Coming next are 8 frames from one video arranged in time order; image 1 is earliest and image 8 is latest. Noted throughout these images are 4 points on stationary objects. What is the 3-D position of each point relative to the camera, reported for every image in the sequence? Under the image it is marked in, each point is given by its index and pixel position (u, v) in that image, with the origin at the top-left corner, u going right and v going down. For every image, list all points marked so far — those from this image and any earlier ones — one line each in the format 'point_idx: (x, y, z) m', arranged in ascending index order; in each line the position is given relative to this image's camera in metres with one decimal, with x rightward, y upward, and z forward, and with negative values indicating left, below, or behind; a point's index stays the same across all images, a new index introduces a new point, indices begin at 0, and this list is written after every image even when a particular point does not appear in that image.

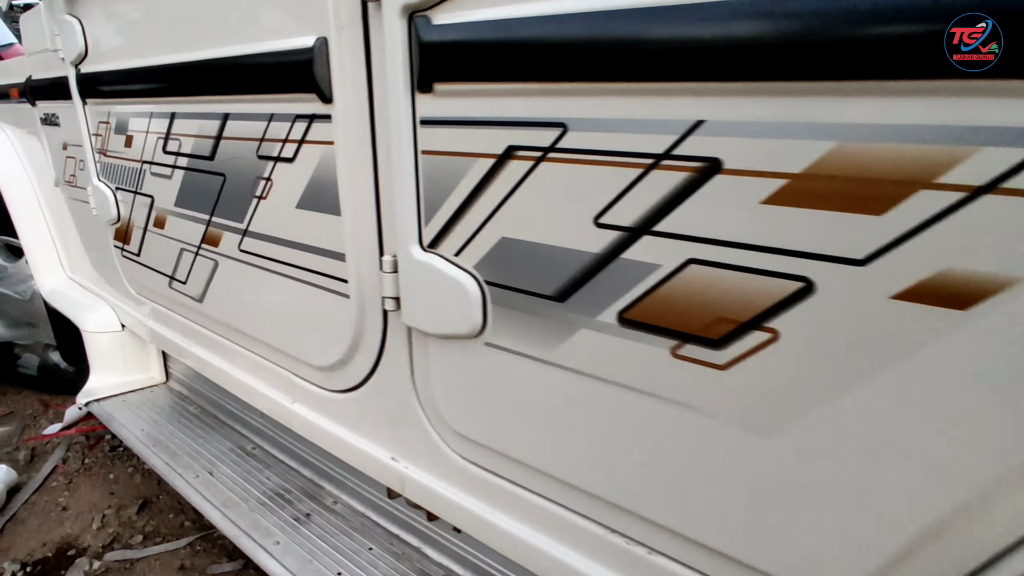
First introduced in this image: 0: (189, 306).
0: (-1.0, -0.1, +1.9) m
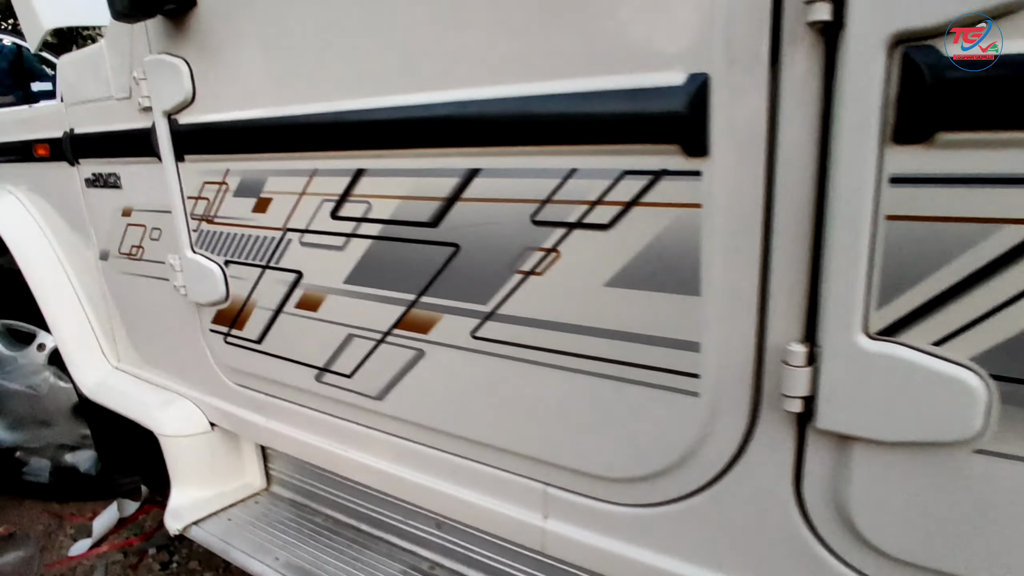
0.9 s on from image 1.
0: (-0.4, -0.3, +1.6) m
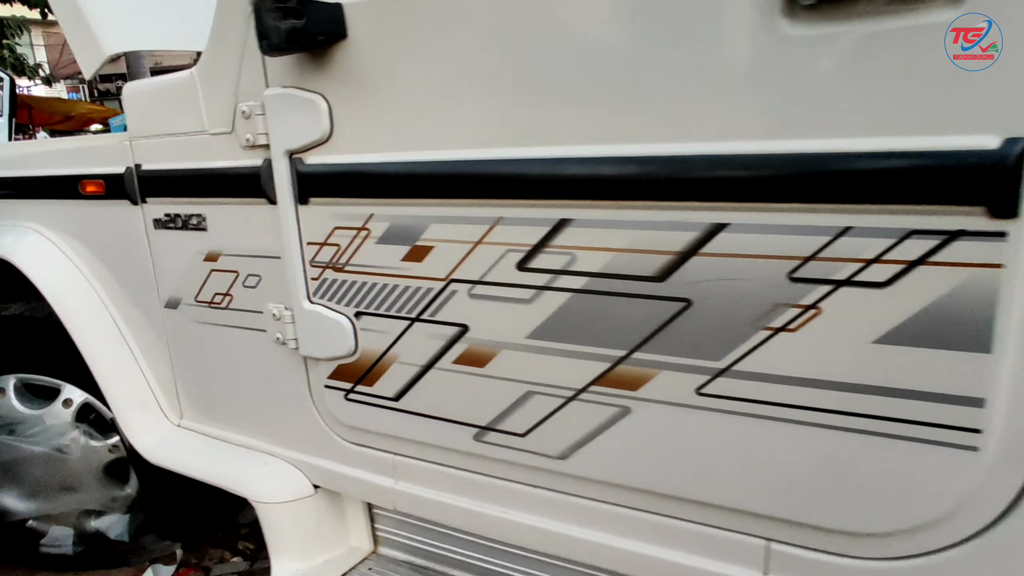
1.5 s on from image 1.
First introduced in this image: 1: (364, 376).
0: (0.0, -0.4, +1.5) m
1: (-0.4, -0.2, +1.6) m
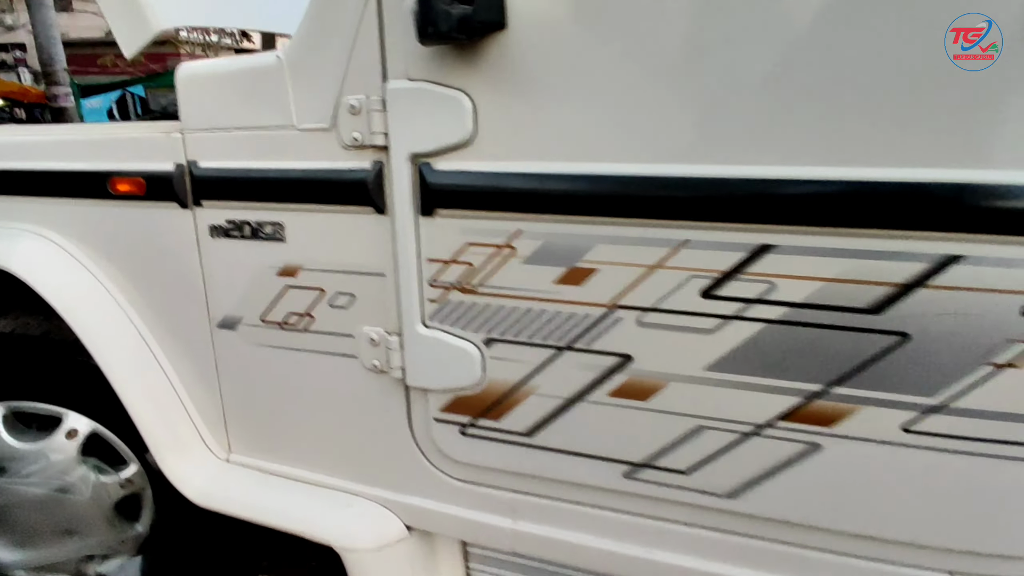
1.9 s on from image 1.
0: (+0.4, -0.5, +1.4) m
1: (-0.1, -0.3, +1.4) m
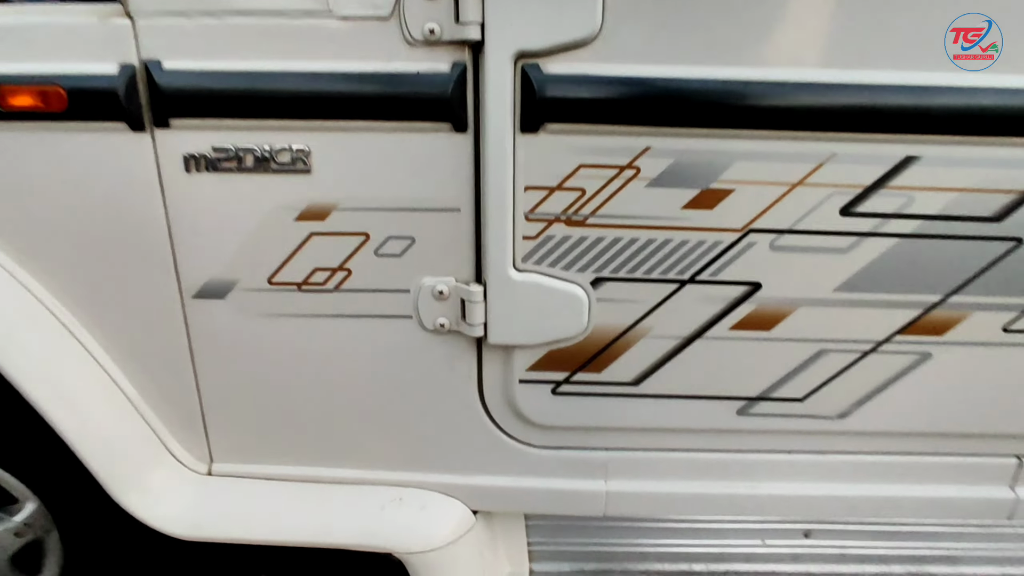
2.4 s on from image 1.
0: (+0.6, -0.3, +1.3) m
1: (+0.2, -0.1, +1.3) m
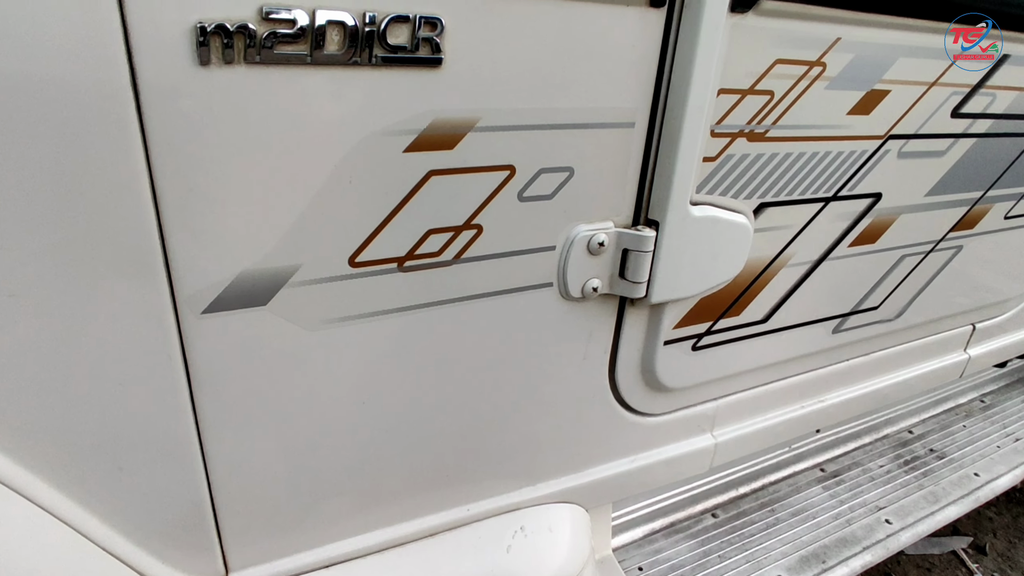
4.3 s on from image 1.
0: (+0.8, -0.1, +1.3) m
1: (+0.4, 0.0, +1.1) m
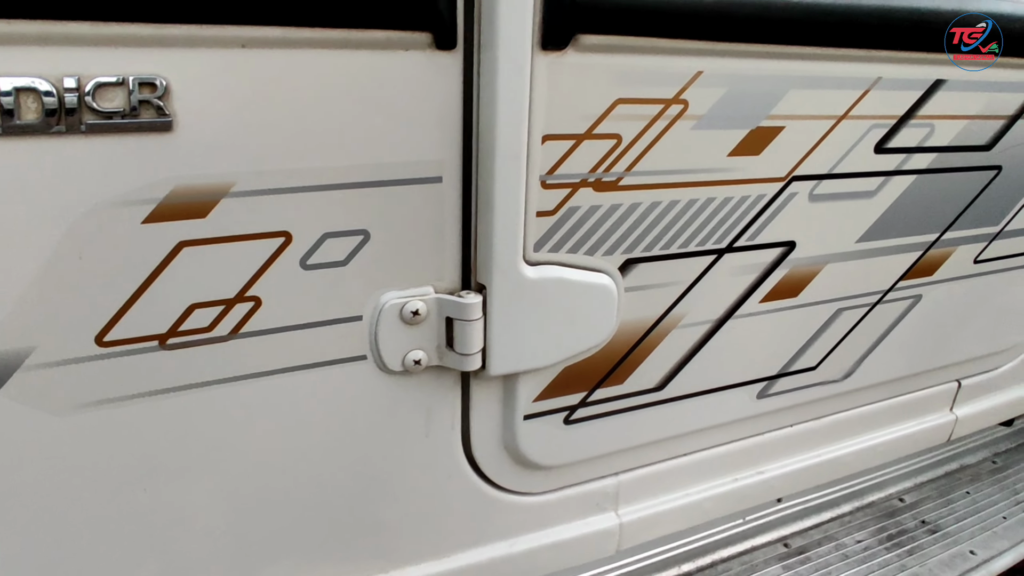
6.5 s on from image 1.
0: (+0.6, -0.2, +1.2) m
1: (+0.2, -0.1, +0.9) m
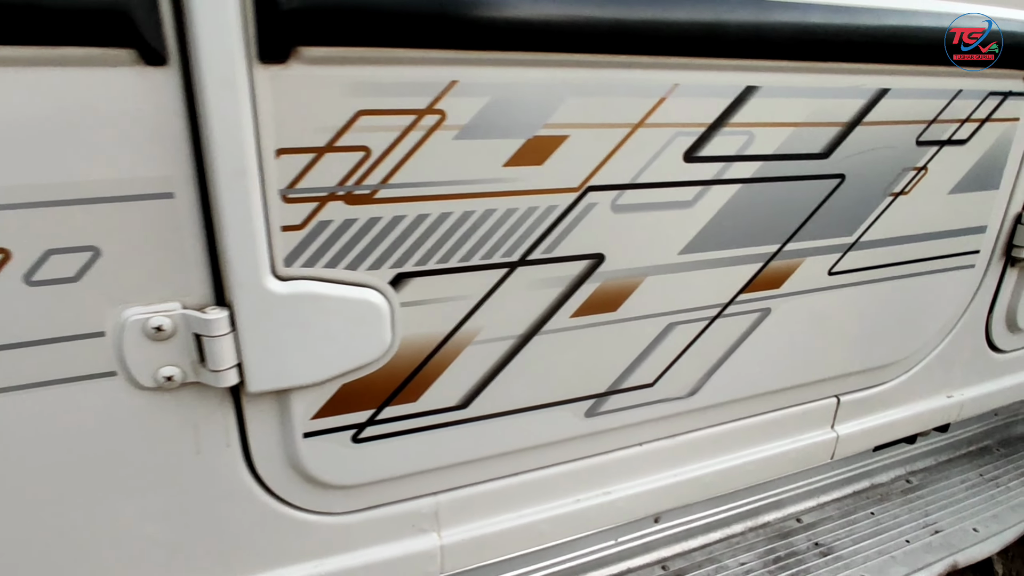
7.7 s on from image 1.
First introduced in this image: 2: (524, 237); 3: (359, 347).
0: (+0.2, -0.2, +1.1) m
1: (-0.2, -0.1, +0.9) m
2: (0.0, +0.1, +0.9) m
3: (-0.2, -0.1, +0.8) m
